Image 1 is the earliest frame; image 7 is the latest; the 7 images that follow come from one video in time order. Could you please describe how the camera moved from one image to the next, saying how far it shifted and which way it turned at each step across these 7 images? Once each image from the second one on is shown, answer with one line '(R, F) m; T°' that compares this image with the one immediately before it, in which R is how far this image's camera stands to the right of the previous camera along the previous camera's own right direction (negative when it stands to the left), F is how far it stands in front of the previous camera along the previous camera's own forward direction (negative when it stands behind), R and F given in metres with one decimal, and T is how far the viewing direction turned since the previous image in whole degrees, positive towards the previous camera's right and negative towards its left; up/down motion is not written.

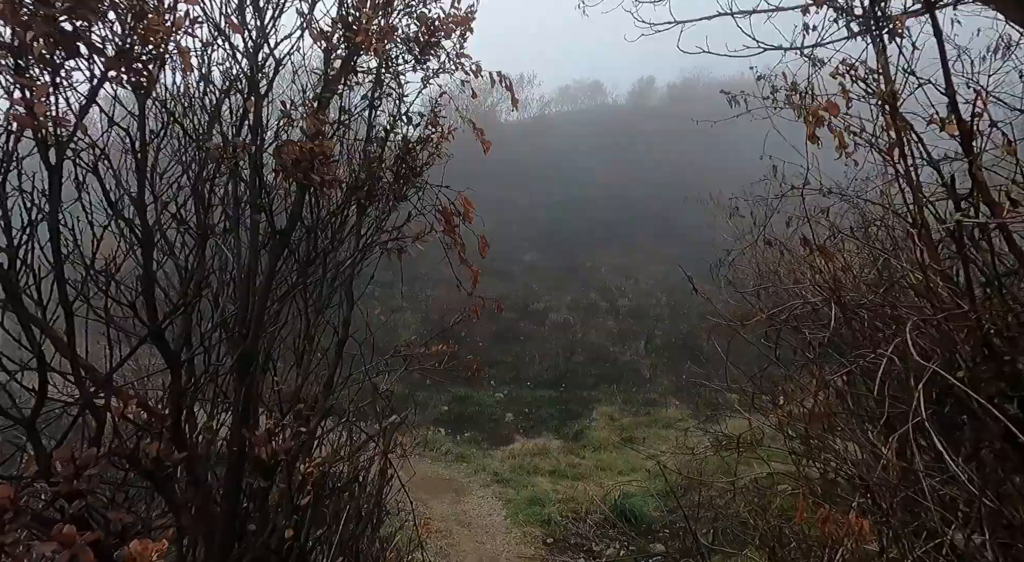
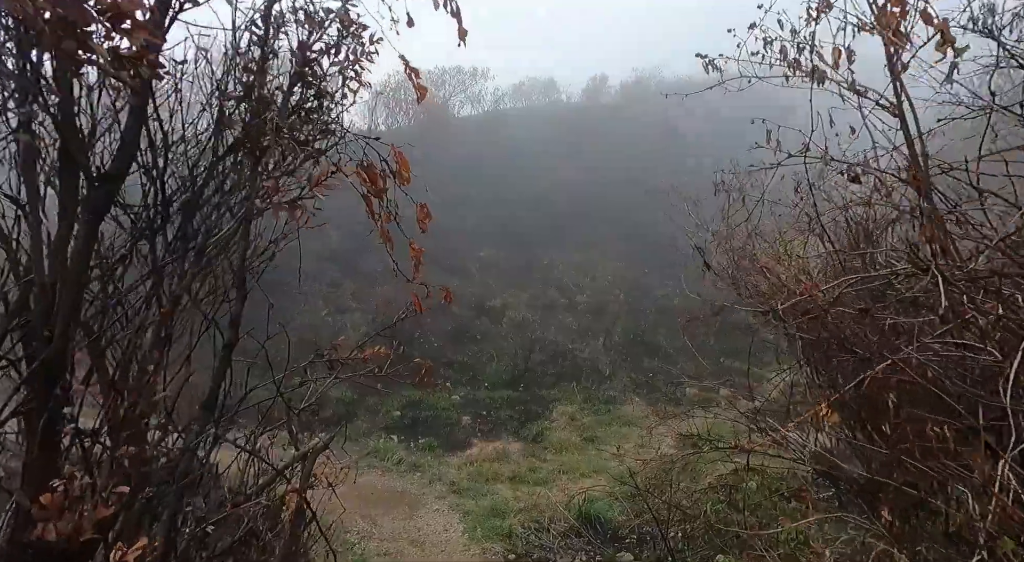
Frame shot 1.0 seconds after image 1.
(0.0, +0.6) m; +4°
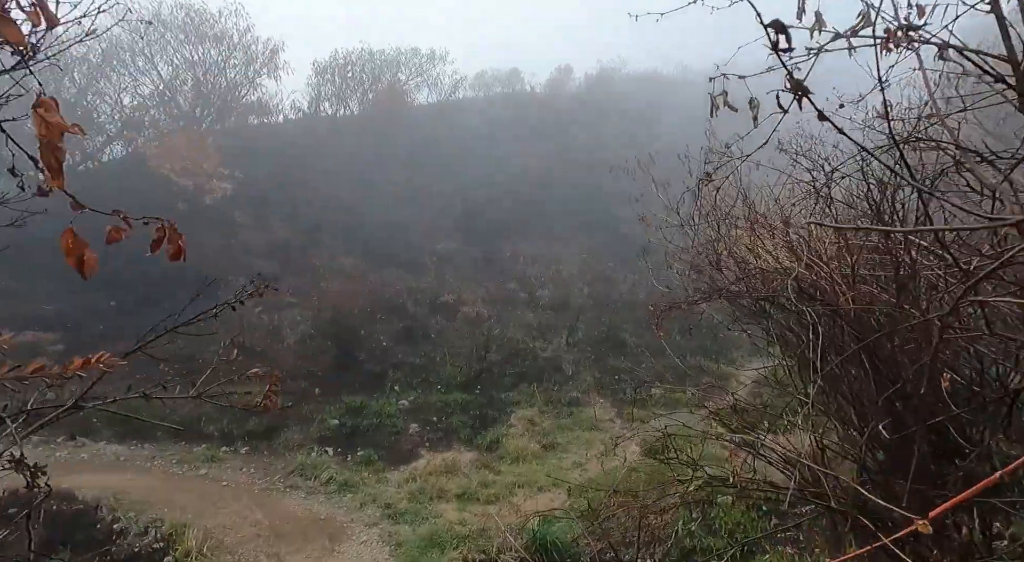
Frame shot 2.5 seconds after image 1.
(+0.2, +1.1) m; +3°
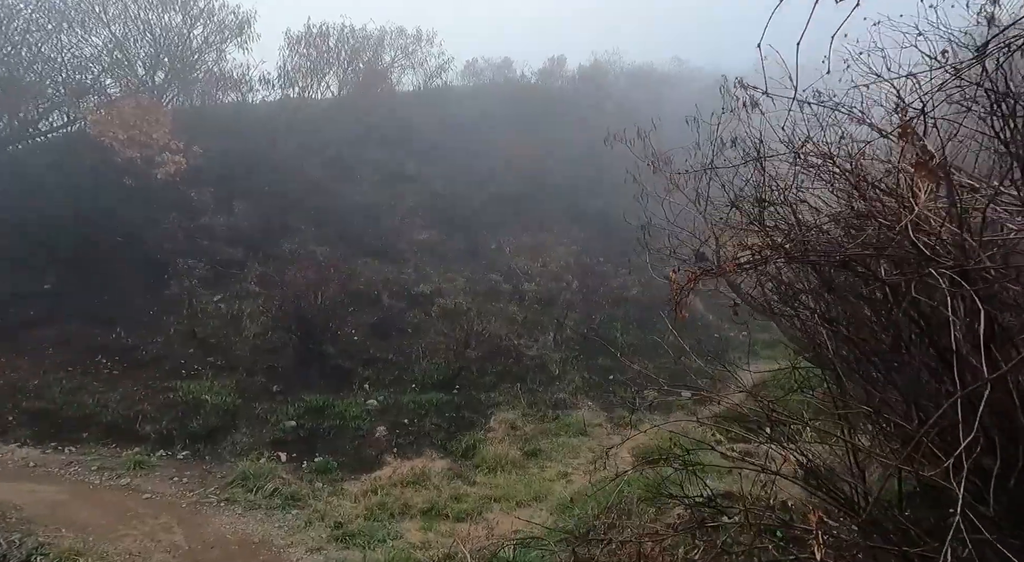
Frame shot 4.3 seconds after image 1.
(+0.1, +1.2) m; +1°
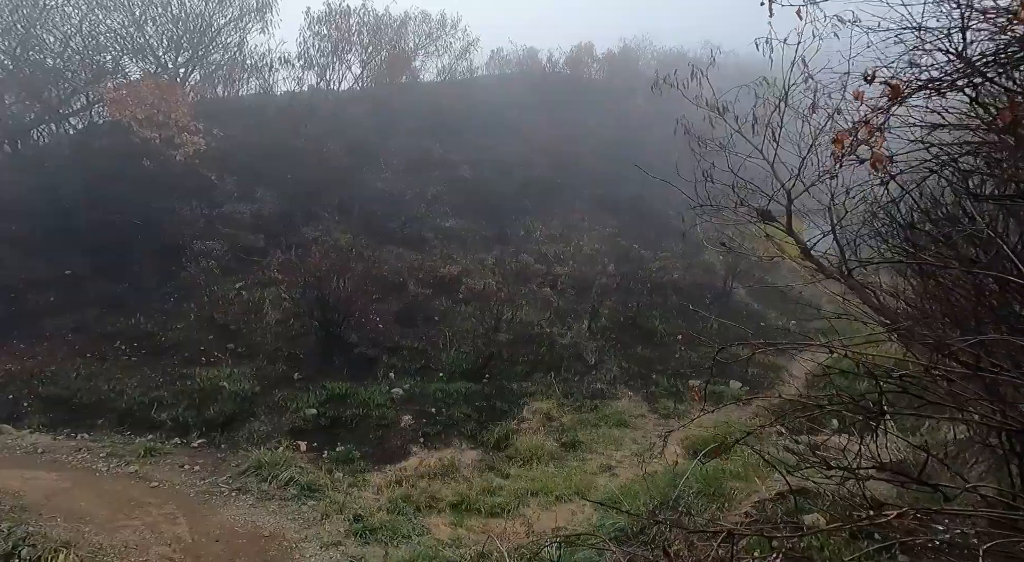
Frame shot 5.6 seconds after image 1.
(-0.1, +0.7) m; -2°
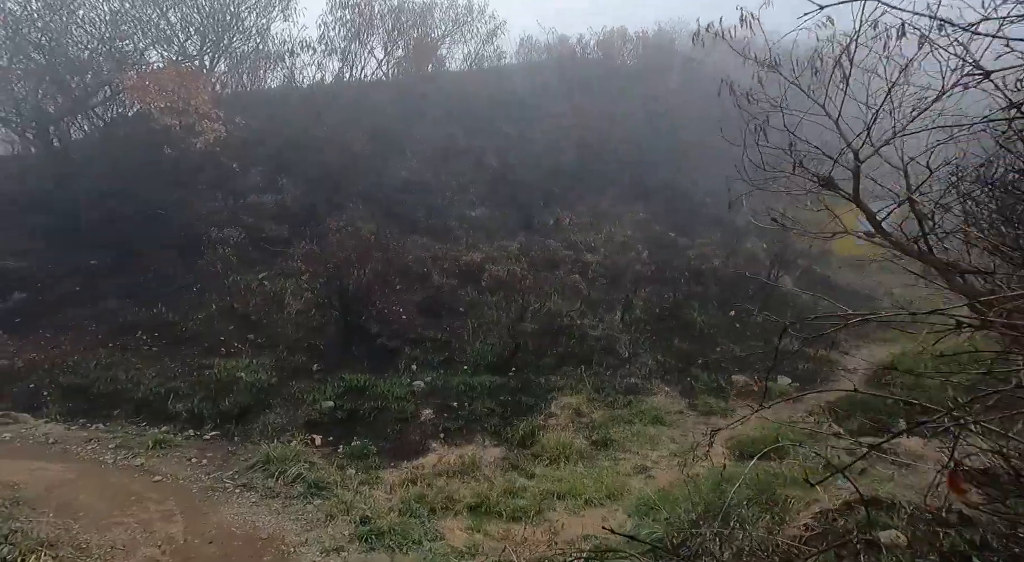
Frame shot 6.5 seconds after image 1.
(+0.1, +0.5) m; -3°
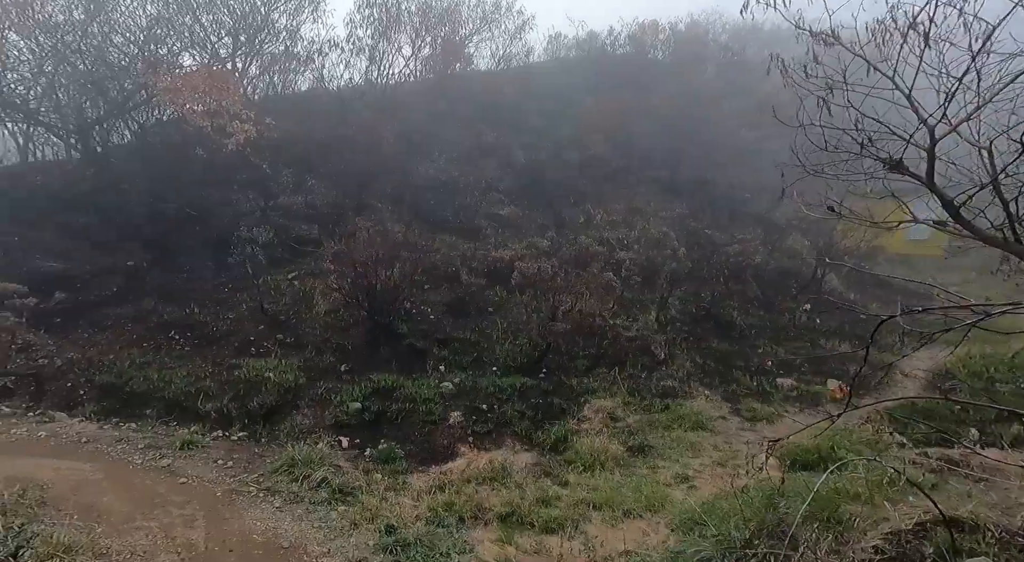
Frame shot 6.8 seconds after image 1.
(0.0, +0.3) m; -3°
